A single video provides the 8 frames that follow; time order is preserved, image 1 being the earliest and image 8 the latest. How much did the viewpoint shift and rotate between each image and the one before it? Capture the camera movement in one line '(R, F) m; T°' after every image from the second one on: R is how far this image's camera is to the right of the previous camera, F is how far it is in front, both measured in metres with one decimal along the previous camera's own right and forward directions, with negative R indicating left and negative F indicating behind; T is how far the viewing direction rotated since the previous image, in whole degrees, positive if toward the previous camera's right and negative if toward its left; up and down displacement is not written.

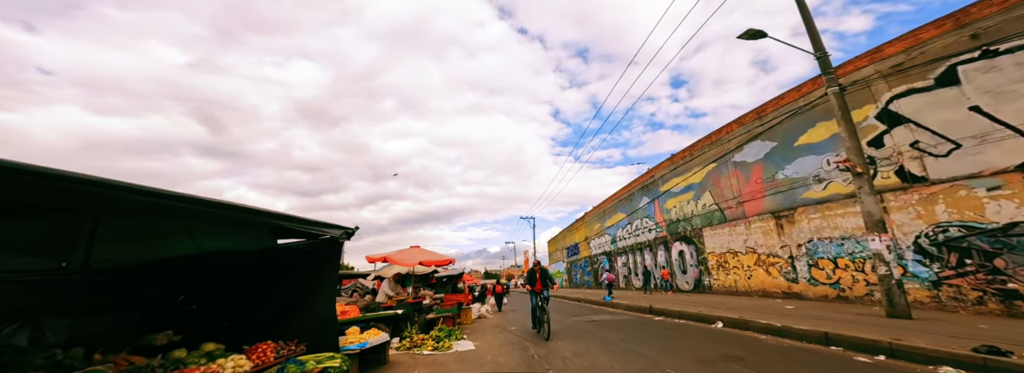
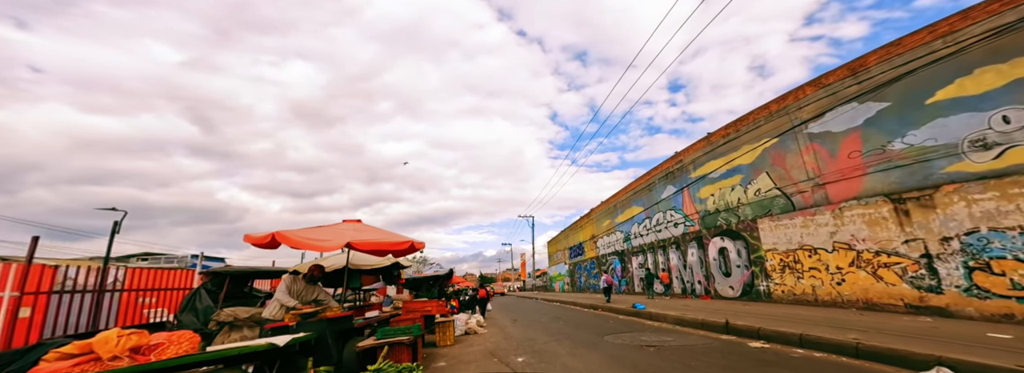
(-0.2, +3.7) m; +1°
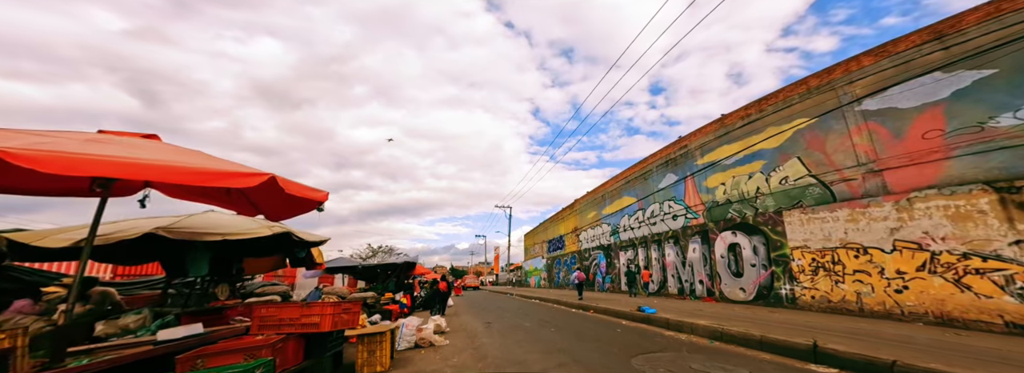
(-0.1, +2.6) m; +4°
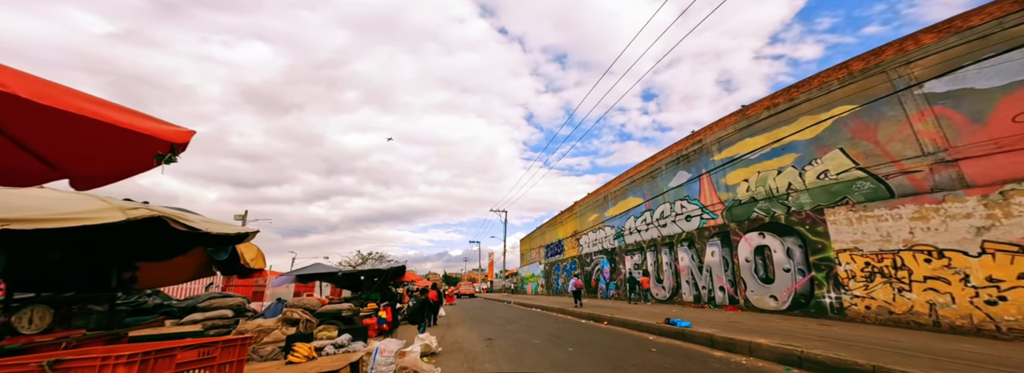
(-0.3, +1.5) m; +1°
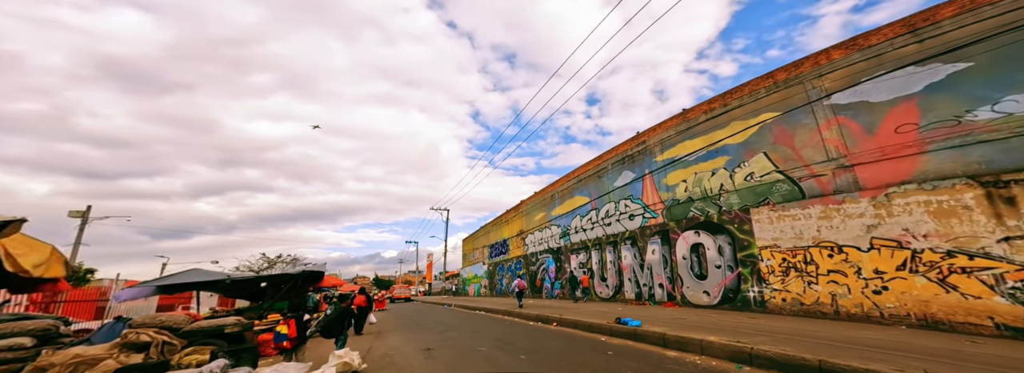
(-0.1, +0.5) m; +9°
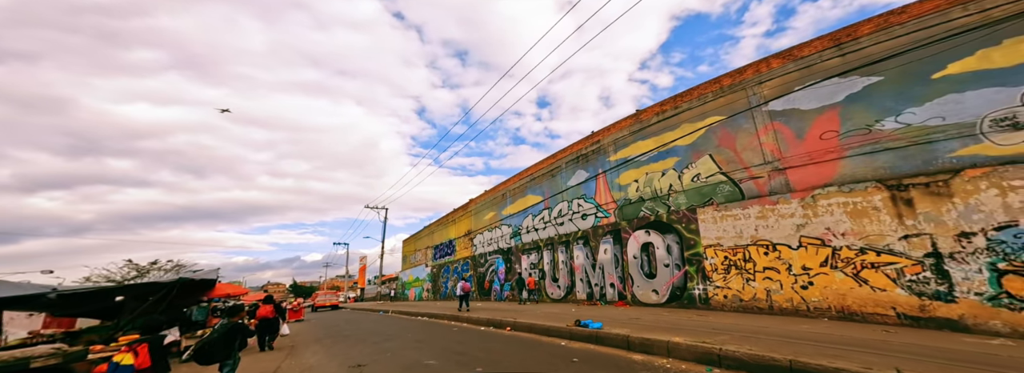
(-0.2, +0.6) m; +8°
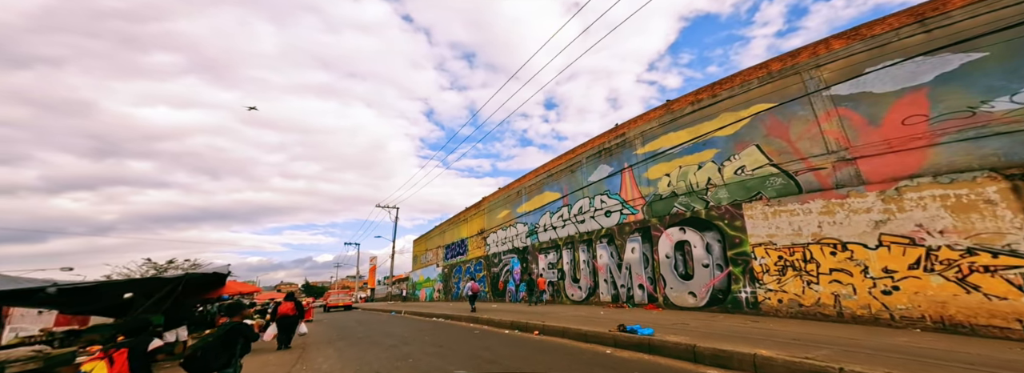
(-0.6, +0.8) m; -1°
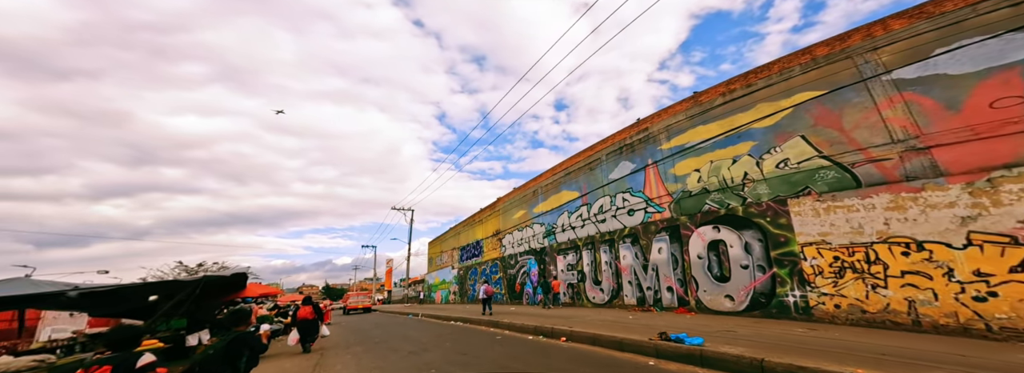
(-0.3, +0.6) m; -2°
